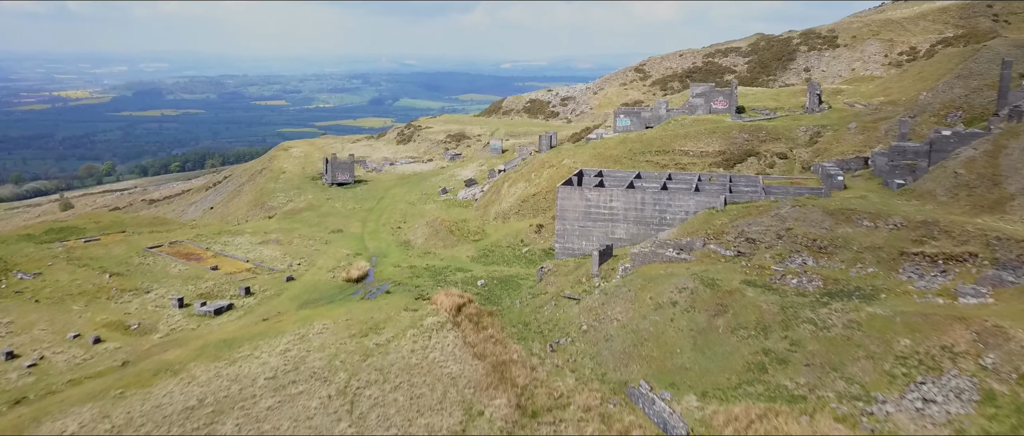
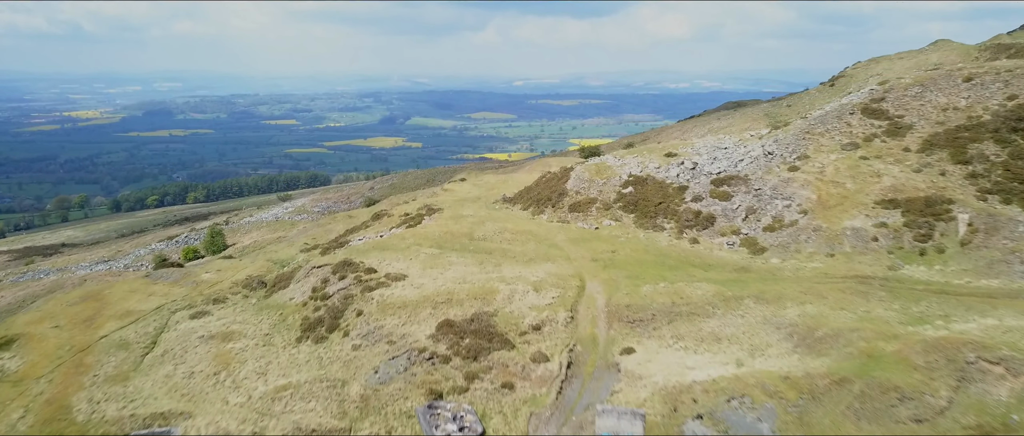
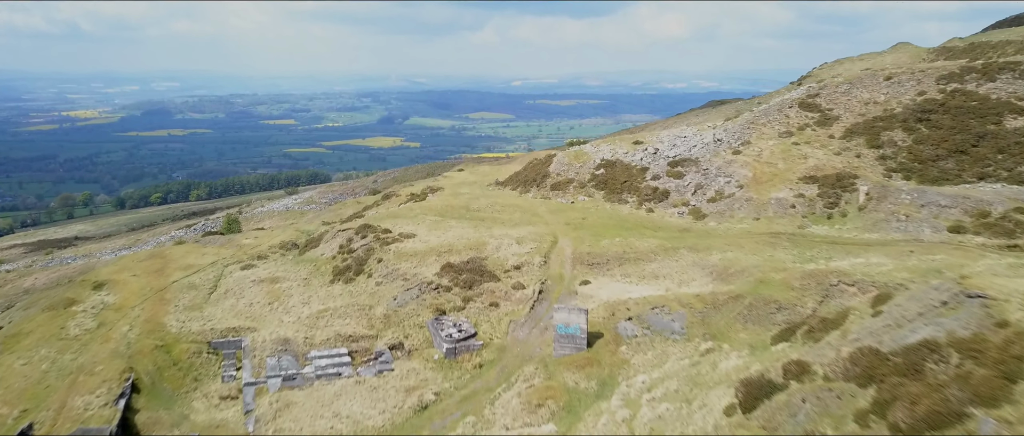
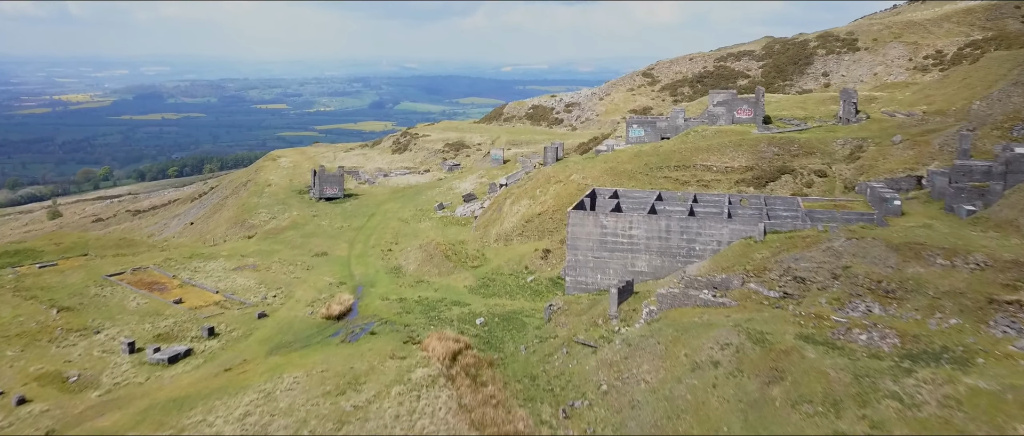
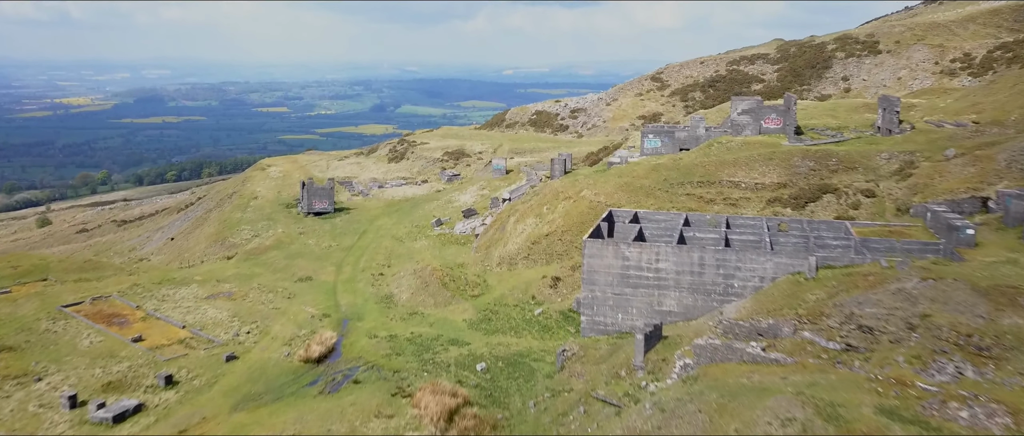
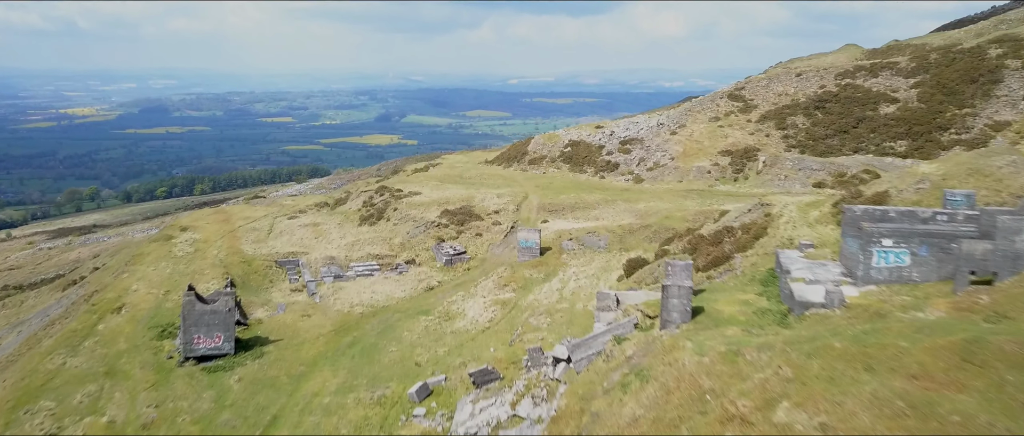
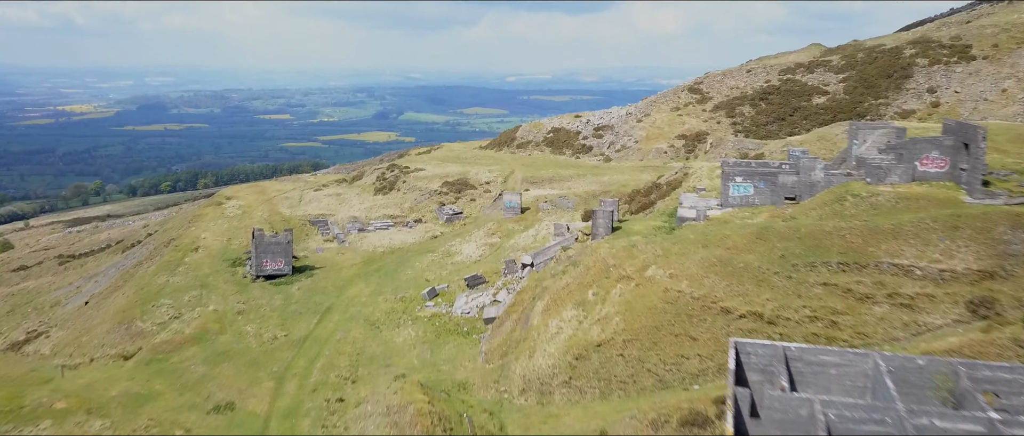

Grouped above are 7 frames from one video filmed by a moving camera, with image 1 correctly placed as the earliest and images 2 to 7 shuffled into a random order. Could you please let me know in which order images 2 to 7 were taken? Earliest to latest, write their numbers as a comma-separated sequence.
4, 5, 7, 6, 3, 2
